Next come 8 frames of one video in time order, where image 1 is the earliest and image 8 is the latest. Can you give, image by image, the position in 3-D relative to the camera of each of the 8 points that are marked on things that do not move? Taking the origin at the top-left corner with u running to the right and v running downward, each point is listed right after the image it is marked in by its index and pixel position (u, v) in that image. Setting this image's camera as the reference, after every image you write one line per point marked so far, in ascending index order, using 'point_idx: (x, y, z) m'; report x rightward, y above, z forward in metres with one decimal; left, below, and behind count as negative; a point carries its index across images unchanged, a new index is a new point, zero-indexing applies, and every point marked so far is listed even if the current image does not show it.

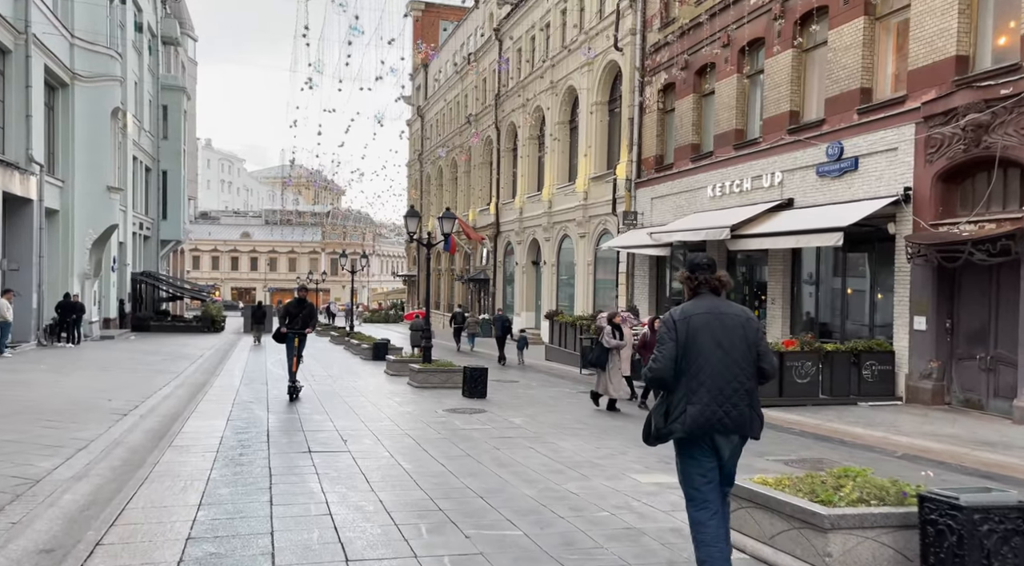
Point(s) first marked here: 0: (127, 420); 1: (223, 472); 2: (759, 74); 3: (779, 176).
0: (-4.3, -1.5, +9.9) m
1: (-2.4, -1.6, +7.4) m
2: (+5.5, +4.6, +19.4) m
3: (+5.4, +2.2, +17.8) m
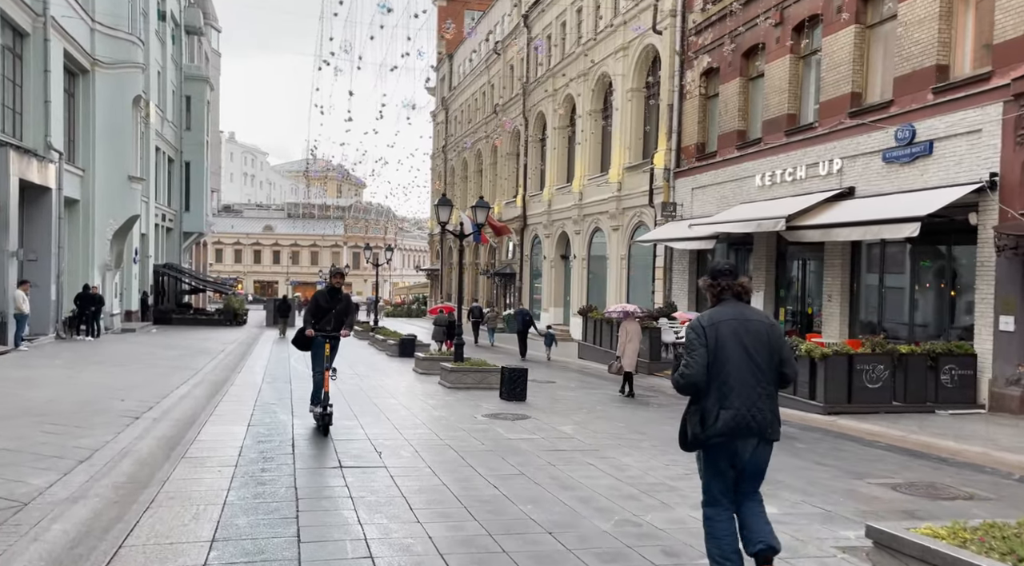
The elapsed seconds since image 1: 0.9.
0: (-3.8, -1.4, +9.0) m
1: (-2.0, -1.5, +6.4) m
2: (+6.3, +4.7, +18.1) m
3: (+6.2, +2.3, +16.5) m
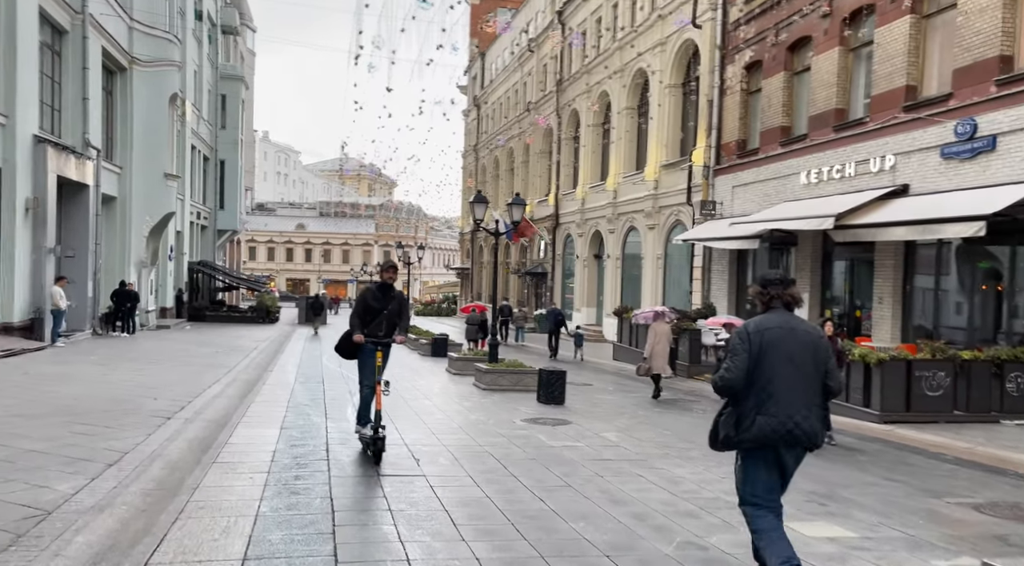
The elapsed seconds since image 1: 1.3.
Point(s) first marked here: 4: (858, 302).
0: (-3.4, -1.4, +8.7) m
1: (-1.6, -1.5, +6.0) m
2: (+7.0, +4.7, +17.5) m
3: (+6.9, +2.2, +15.9) m
4: (+6.9, -0.4, +17.5) m
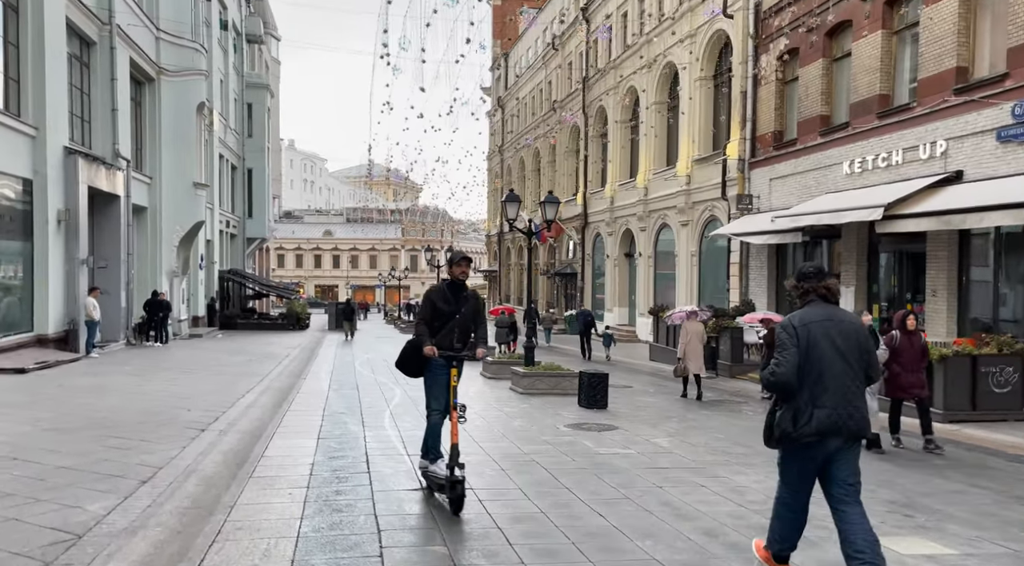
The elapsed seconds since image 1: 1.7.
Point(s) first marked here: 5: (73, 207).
0: (-2.9, -1.5, +8.3) m
1: (-1.3, -1.5, +5.6) m
2: (+7.6, +4.8, +16.8) m
3: (+7.4, +2.4, +15.3) m
4: (+7.6, -0.2, +16.8) m
5: (-9.9, +1.7, +19.7) m
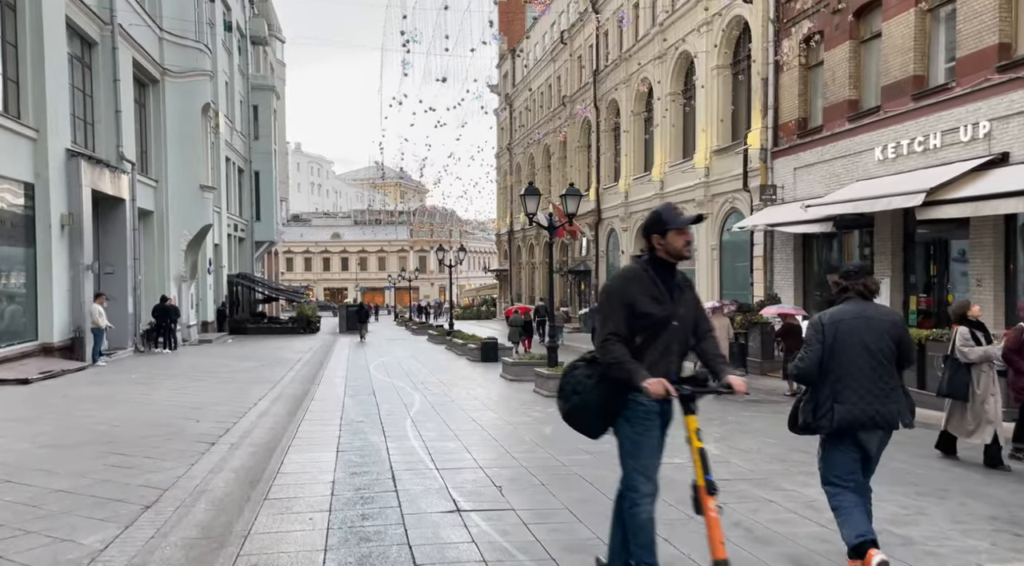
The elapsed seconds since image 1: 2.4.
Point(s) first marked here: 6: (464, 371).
0: (-2.6, -1.5, +7.6) m
1: (-1.0, -1.5, +4.9) m
2: (+7.9, +5.0, +16.1) m
3: (+7.8, +2.6, +14.5) m
4: (+7.9, 0.0, +16.0) m
5: (-9.5, +1.6, +19.1) m
6: (-1.0, -1.8, +18.4) m
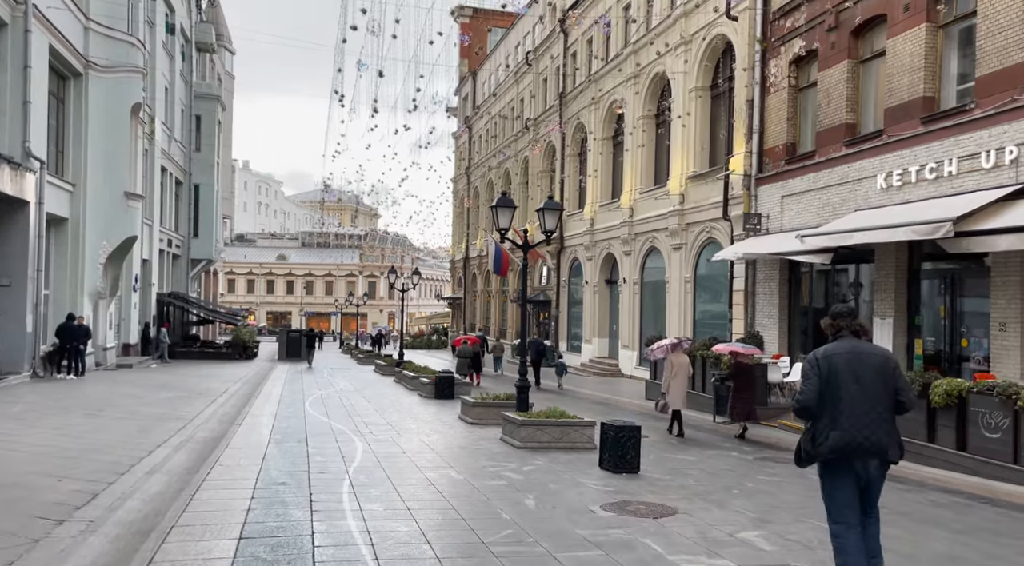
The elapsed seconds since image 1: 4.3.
0: (-2.7, -1.6, +5.2) m
1: (-0.9, -1.5, +2.6) m
2: (+7.4, +4.3, +14.5) m
3: (+7.3, +1.9, +12.8) m
4: (+7.3, -0.7, +14.3) m
5: (-10.2, +1.3, +16.4) m
6: (-1.8, -2.3, +16.1) m
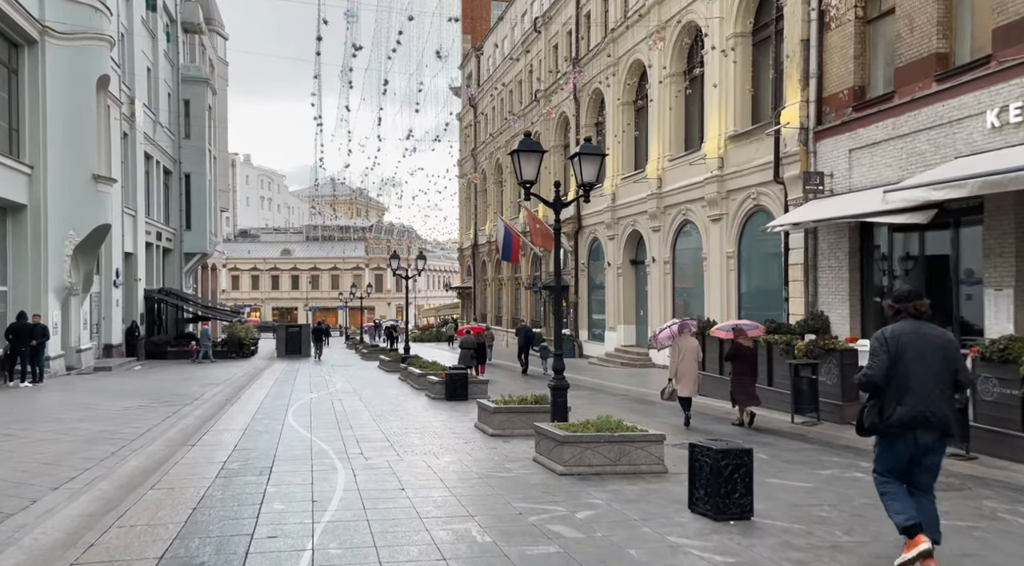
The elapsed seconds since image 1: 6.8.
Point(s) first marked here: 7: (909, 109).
0: (-2.5, -1.4, +2.2) m
1: (-0.7, -1.3, -0.4) m
2: (+7.6, +4.9, +11.3) m
3: (+7.6, +2.5, +9.7) m
4: (+7.7, -0.2, +11.2) m
5: (-9.9, +1.5, +13.4) m
6: (-1.3, -2.0, +13.1) m
7: (+6.7, +2.9, +14.6) m
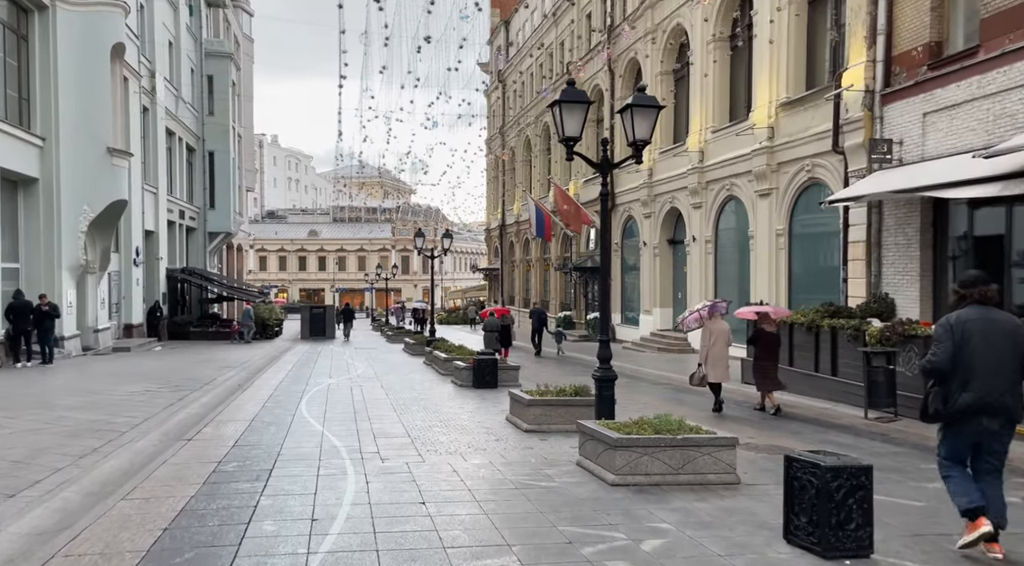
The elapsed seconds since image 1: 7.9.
0: (-2.3, -1.3, +1.0) m
1: (-0.6, -1.3, -1.7) m
2: (+8.1, +5.1, +9.7) m
3: (+8.0, +2.7, +8.1) m
4: (+8.1, 0.0, +9.6) m
5: (-9.3, +1.8, +12.4) m
6: (-0.9, -1.7, +11.8) m
7: (+7.2, +3.3, +13.0) m
